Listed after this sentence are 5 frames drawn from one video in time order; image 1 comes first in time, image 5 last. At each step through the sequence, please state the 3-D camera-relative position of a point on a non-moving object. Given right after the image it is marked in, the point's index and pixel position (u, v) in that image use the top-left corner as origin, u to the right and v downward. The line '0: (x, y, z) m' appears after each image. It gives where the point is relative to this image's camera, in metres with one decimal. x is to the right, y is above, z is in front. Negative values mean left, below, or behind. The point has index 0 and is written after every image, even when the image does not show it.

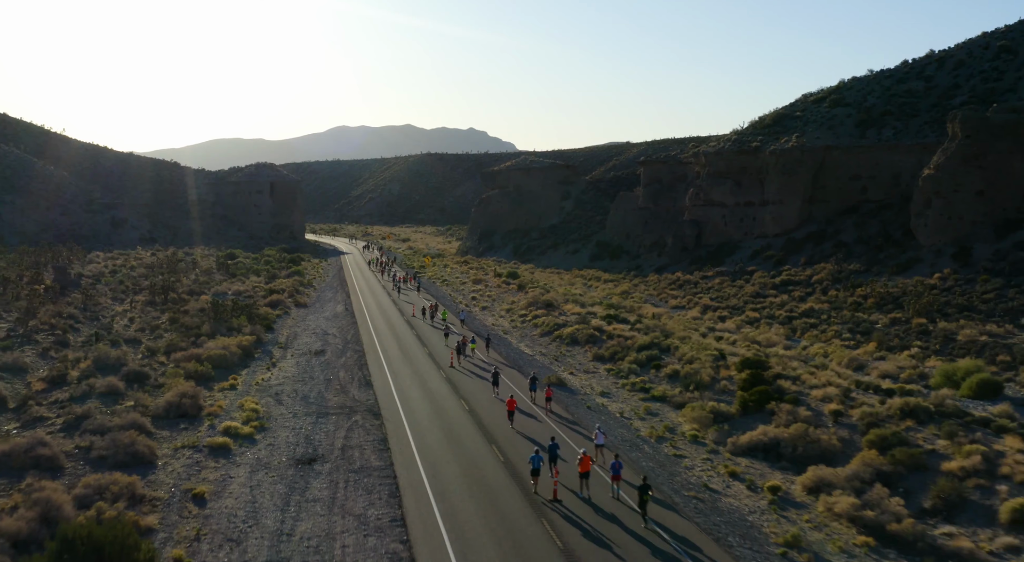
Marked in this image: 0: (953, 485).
0: (+8.2, -3.8, +12.9) m
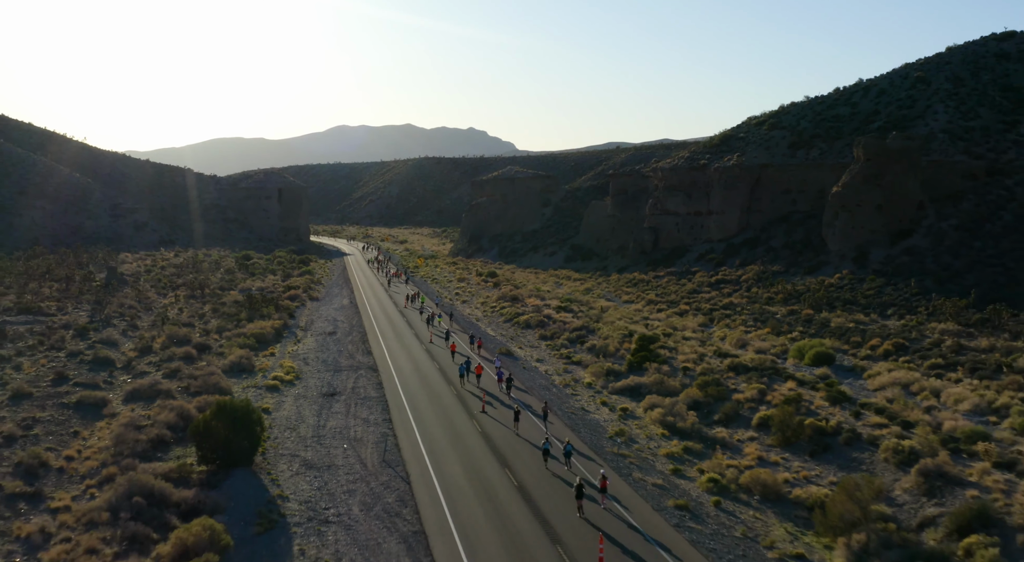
0: (+6.6, -3.7, +20.7) m
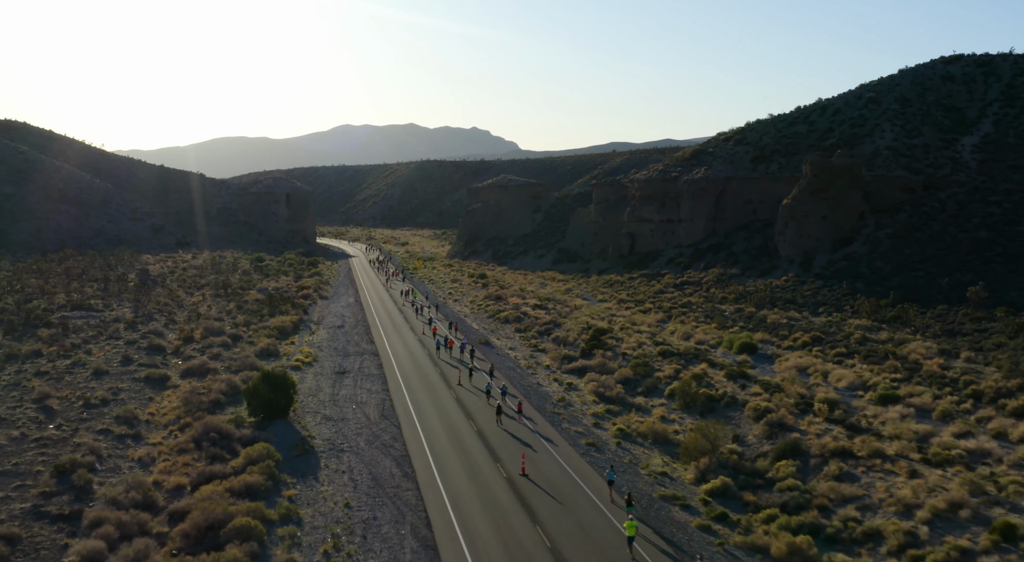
0: (+5.5, -3.8, +26.7) m
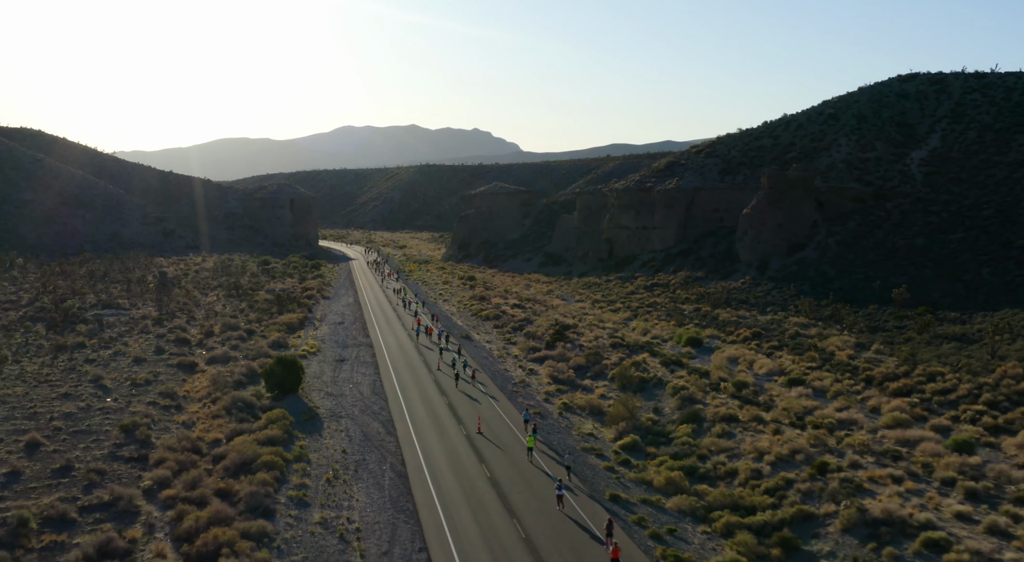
0: (+4.1, -4.0, +32.1) m
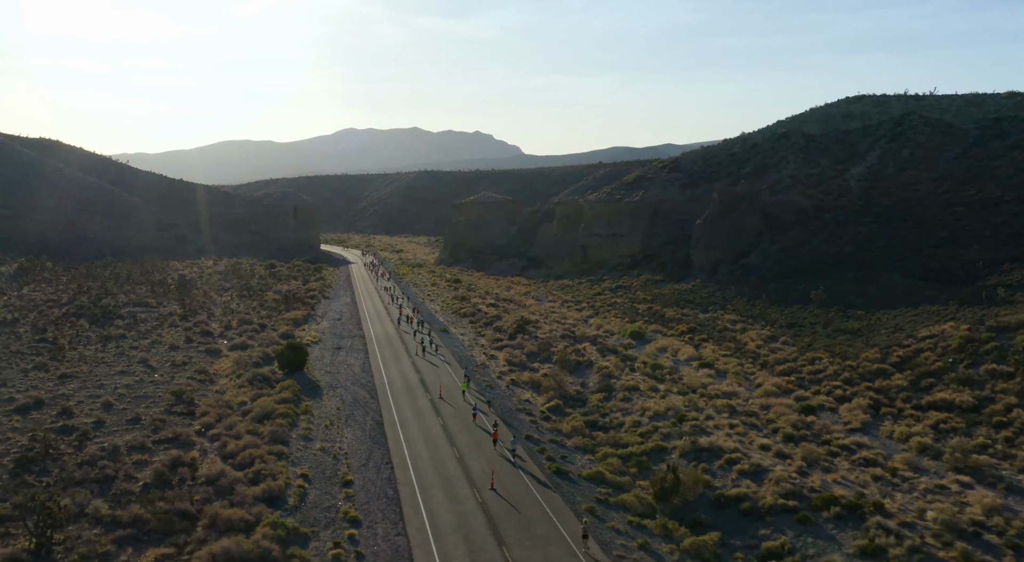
0: (+2.1, -4.1, +39.6) m
